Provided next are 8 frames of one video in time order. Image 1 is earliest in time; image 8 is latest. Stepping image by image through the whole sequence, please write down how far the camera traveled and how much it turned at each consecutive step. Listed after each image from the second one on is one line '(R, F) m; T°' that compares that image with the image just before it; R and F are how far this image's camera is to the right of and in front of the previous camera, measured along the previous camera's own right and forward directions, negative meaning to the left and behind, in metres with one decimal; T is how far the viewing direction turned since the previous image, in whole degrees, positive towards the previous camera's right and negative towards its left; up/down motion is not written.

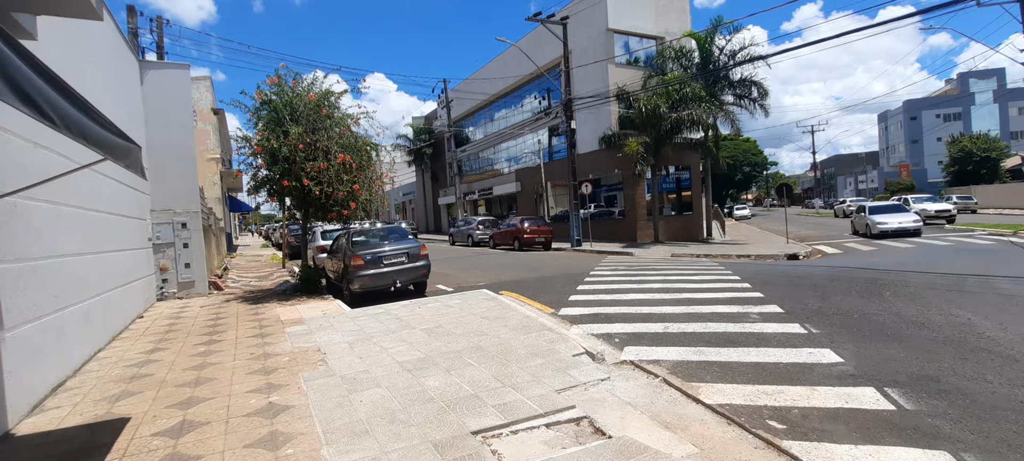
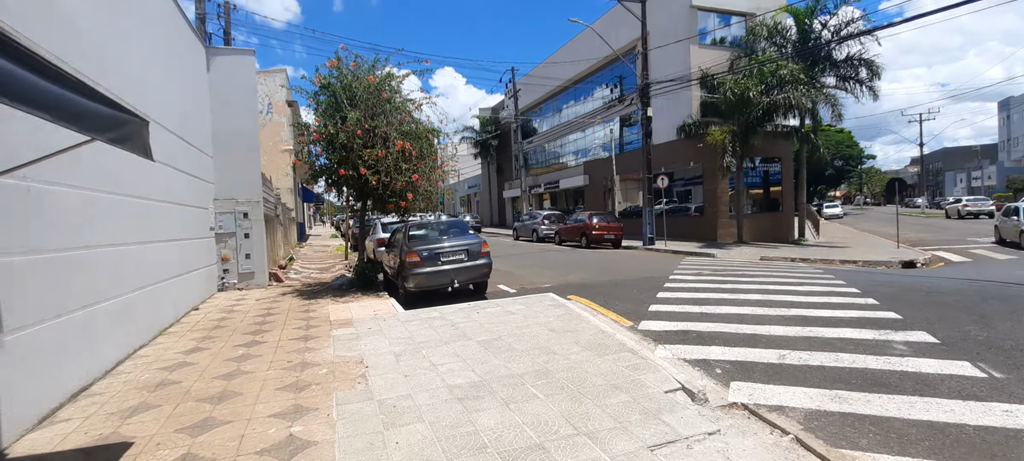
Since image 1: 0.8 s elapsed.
(-0.1, +1.1) m; -7°
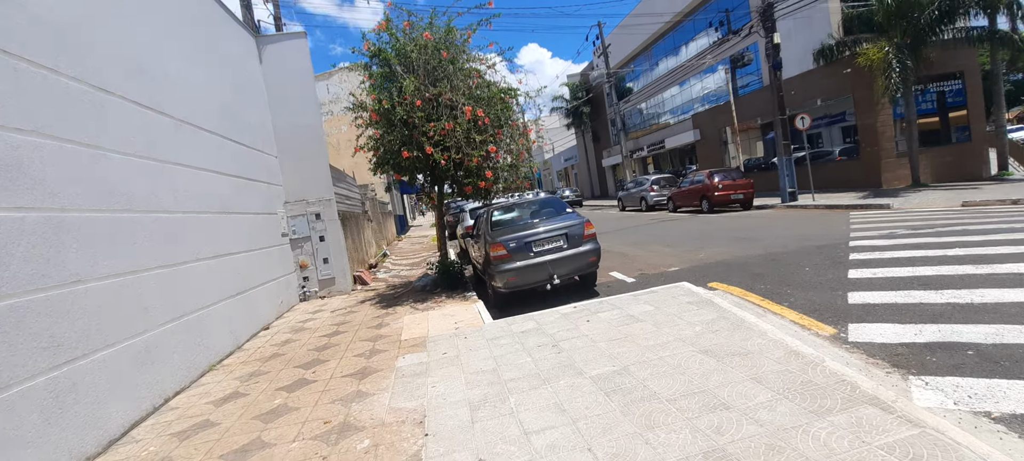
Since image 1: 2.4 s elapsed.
(-0.1, +2.1) m; -12°
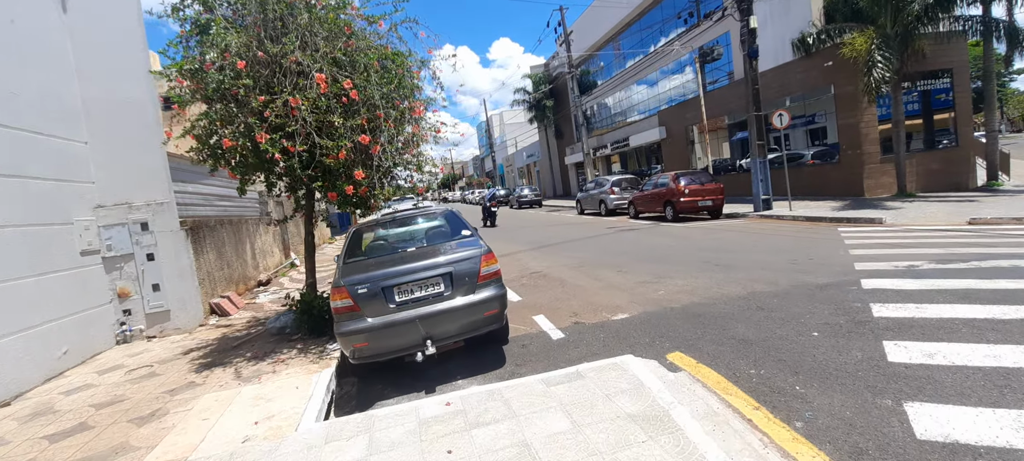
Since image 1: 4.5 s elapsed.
(+1.0, +2.5) m; +4°
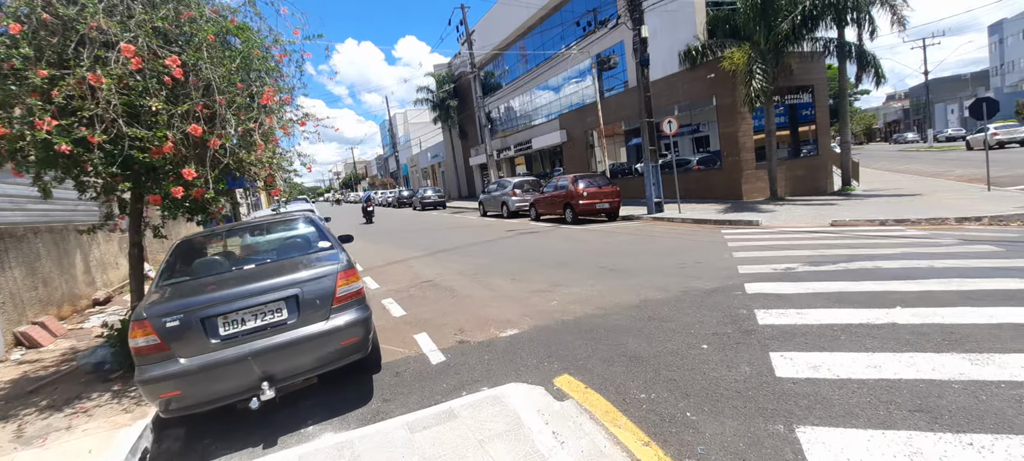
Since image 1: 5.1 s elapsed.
(+0.3, +0.6) m; +11°
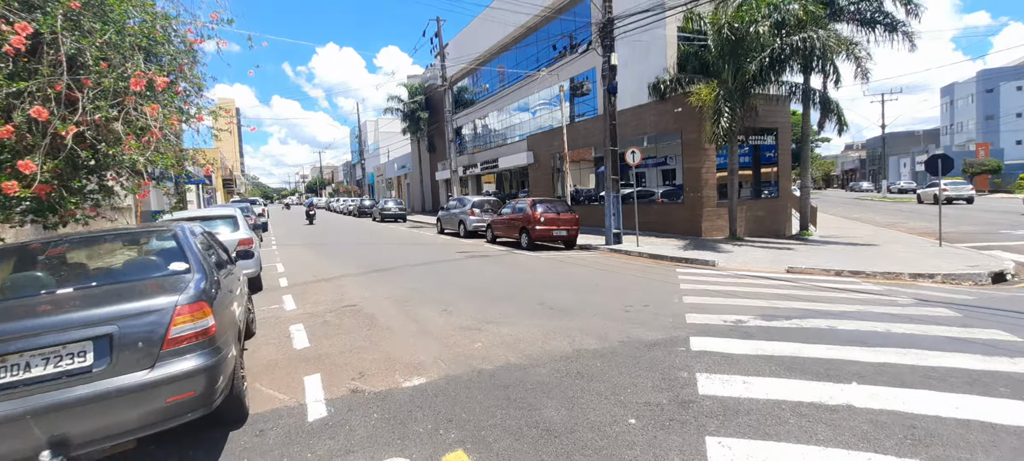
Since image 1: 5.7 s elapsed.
(+0.5, +0.7) m; +4°
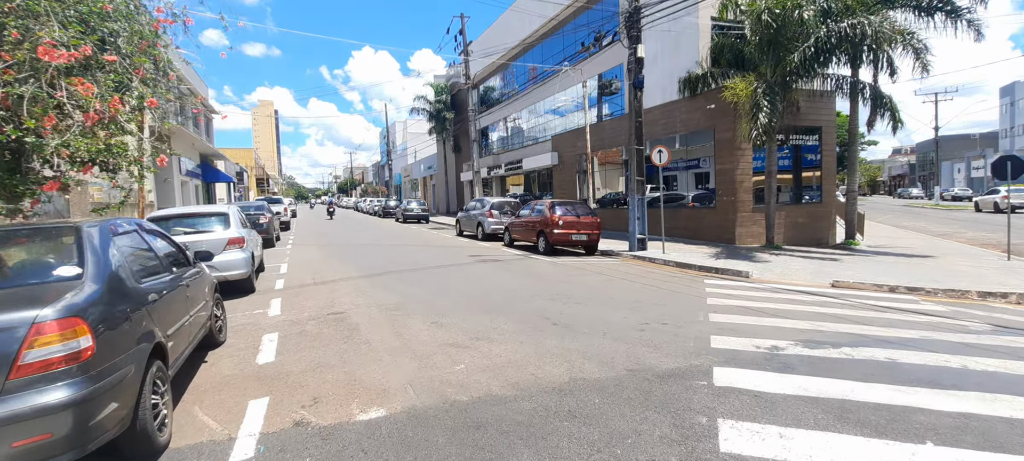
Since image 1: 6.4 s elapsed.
(+0.4, +0.8) m; -3°
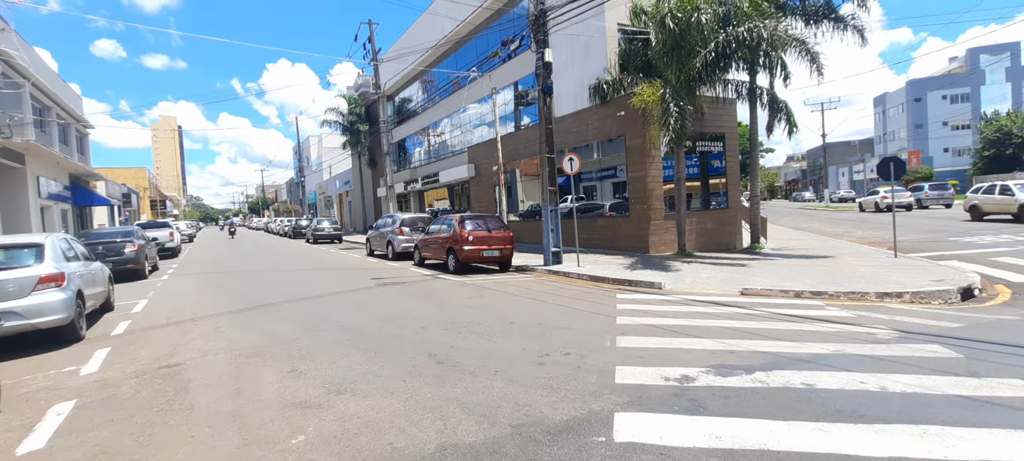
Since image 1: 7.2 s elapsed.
(+0.6, +0.8) m; +8°
